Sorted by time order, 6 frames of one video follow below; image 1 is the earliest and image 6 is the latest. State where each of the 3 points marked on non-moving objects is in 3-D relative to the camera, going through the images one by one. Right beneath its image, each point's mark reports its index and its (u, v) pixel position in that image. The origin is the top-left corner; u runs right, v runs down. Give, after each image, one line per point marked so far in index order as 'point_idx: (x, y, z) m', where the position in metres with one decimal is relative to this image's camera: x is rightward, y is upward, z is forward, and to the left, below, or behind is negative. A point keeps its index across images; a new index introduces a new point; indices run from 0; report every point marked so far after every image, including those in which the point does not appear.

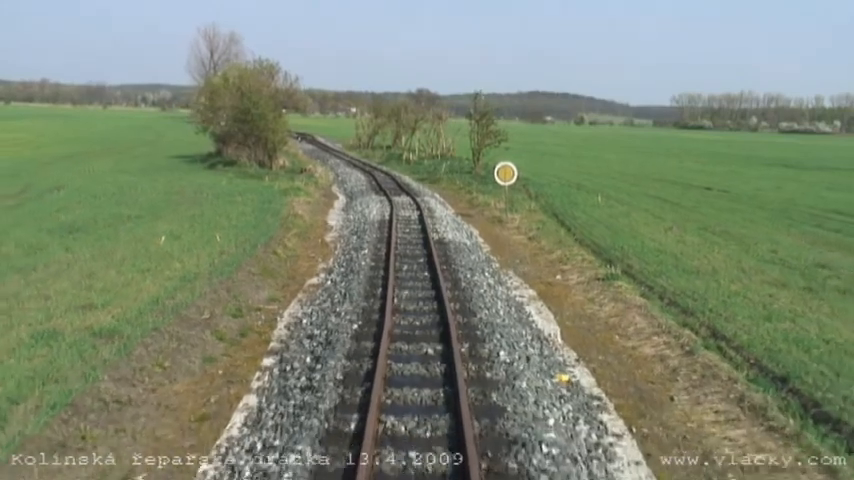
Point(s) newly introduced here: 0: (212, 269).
0: (-2.9, -0.4, +17.3) m
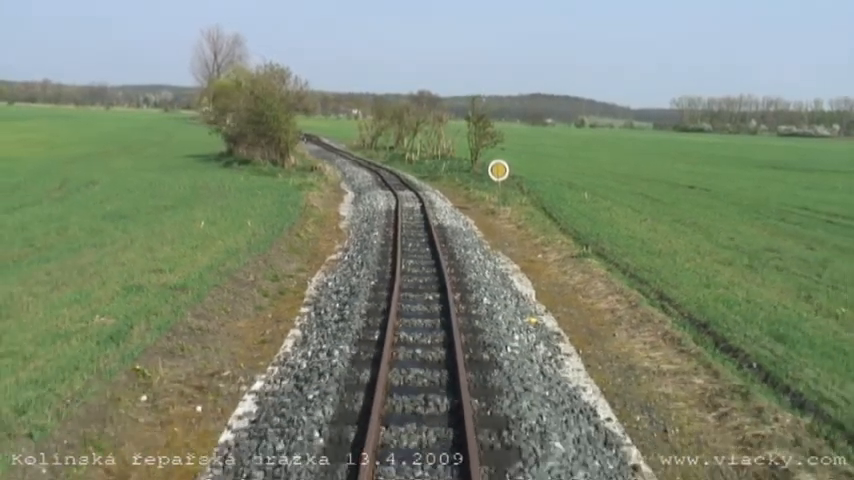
0: (-2.8, -0.1, +20.8) m
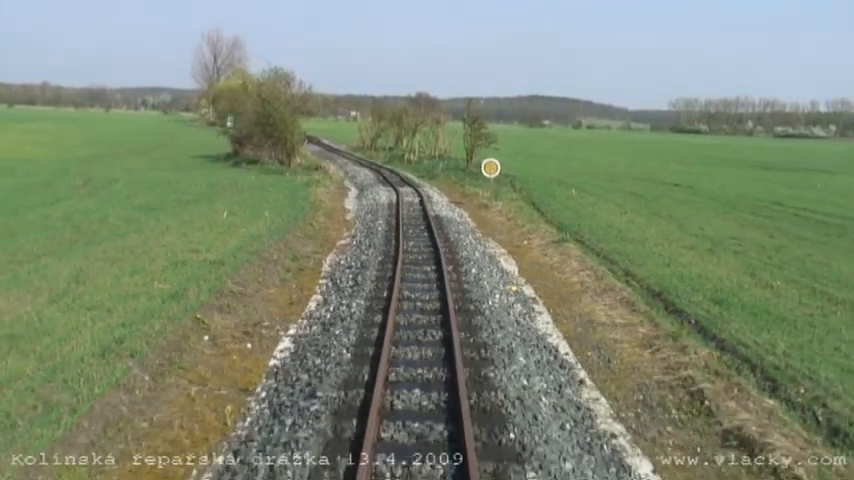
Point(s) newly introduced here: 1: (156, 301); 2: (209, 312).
0: (-2.9, +0.1, +23.8) m
1: (-3.0, -0.7, +14.7) m
2: (-2.4, -0.8, +14.5) m
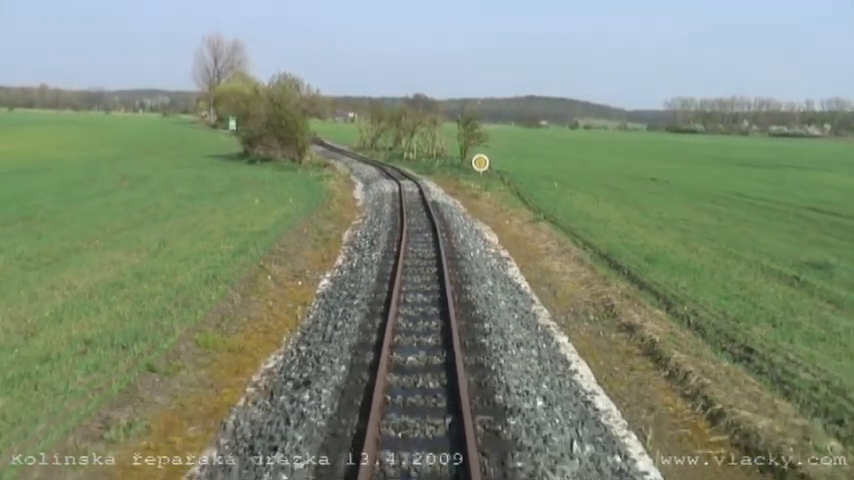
0: (-2.9, +0.6, +29.1) m
1: (-3.1, -0.2, +20.0) m
2: (-2.4, -0.3, +19.8) m
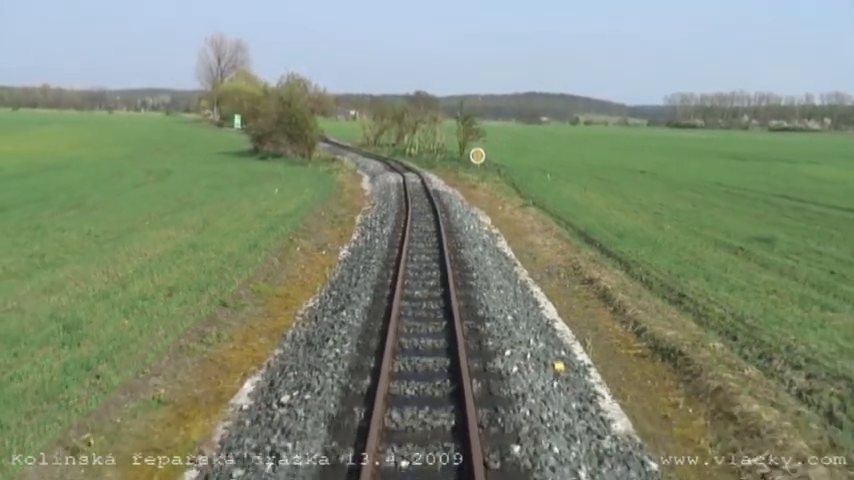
0: (-2.9, +1.0, +32.9) m
1: (-3.0, +0.1, +23.9) m
2: (-2.4, +0.1, +23.6) m
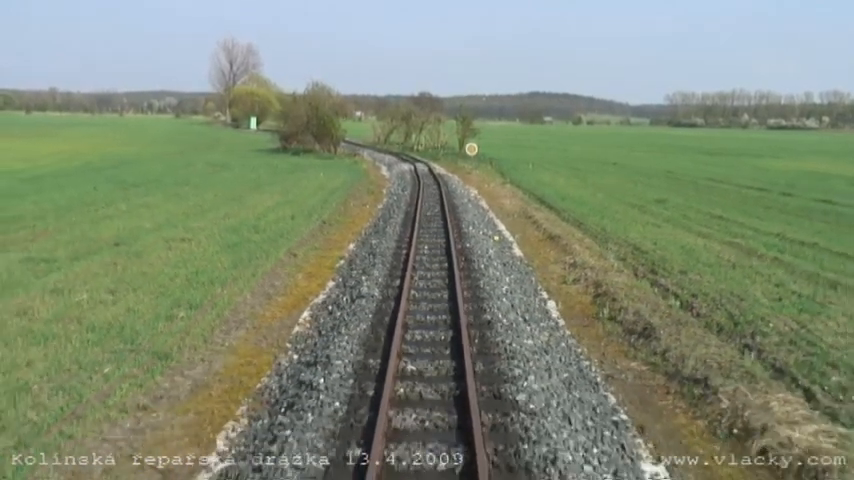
0: (-2.7, +2.1, +45.7) m
1: (-2.9, +1.2, +36.7) m
2: (-2.2, +1.2, +36.4) m
